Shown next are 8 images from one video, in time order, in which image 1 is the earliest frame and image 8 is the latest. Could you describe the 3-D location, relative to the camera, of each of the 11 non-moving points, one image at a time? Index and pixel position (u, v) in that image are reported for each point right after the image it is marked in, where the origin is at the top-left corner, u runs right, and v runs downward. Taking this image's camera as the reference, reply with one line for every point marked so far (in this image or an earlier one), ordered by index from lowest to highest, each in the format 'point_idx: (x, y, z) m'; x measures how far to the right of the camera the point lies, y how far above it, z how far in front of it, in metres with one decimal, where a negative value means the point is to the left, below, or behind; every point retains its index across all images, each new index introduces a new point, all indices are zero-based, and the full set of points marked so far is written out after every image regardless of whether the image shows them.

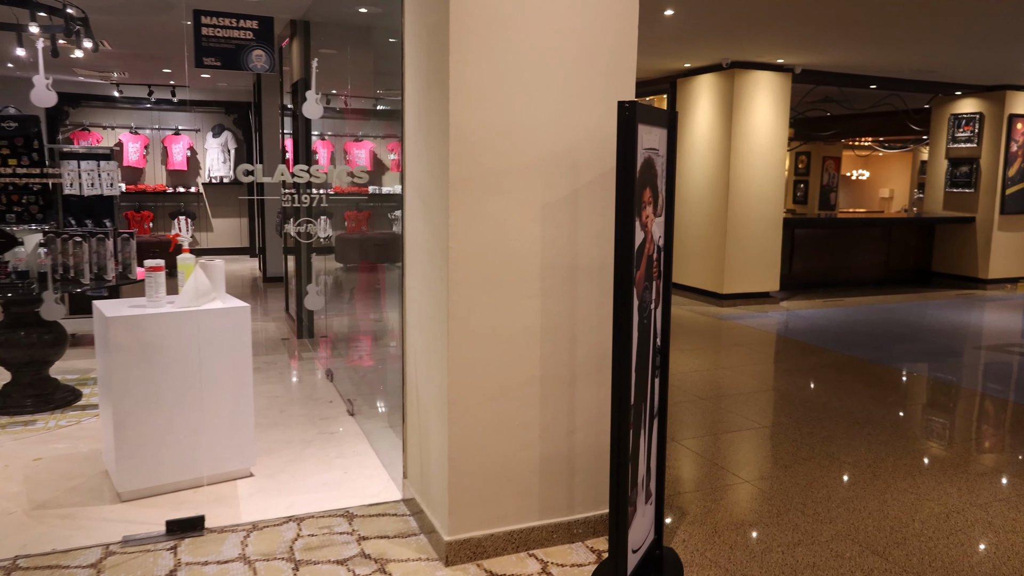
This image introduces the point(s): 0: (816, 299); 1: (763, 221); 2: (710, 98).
0: (+3.3, -0.1, +9.1) m
1: (+2.5, +0.7, +8.4) m
2: (+2.0, +1.9, +8.5) m
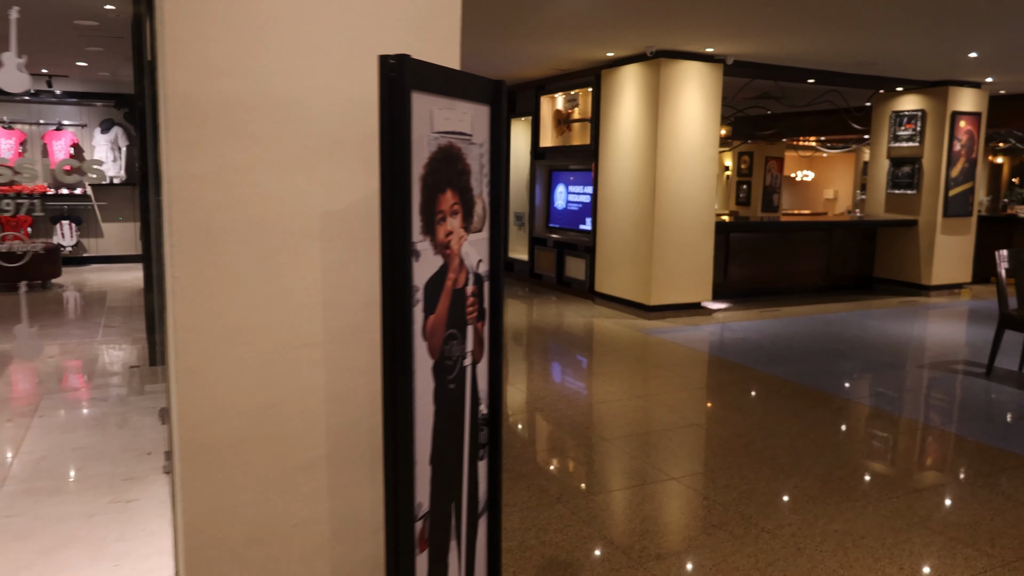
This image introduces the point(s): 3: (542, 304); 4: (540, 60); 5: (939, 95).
0: (+2.4, -0.2, +8.4) m
1: (+1.6, +0.6, +7.7) m
2: (+1.1, +1.8, +7.7) m
3: (+0.4, -0.2, +9.1) m
4: (+0.3, +2.3, +8.5) m
5: (+4.5, +2.1, +8.9) m
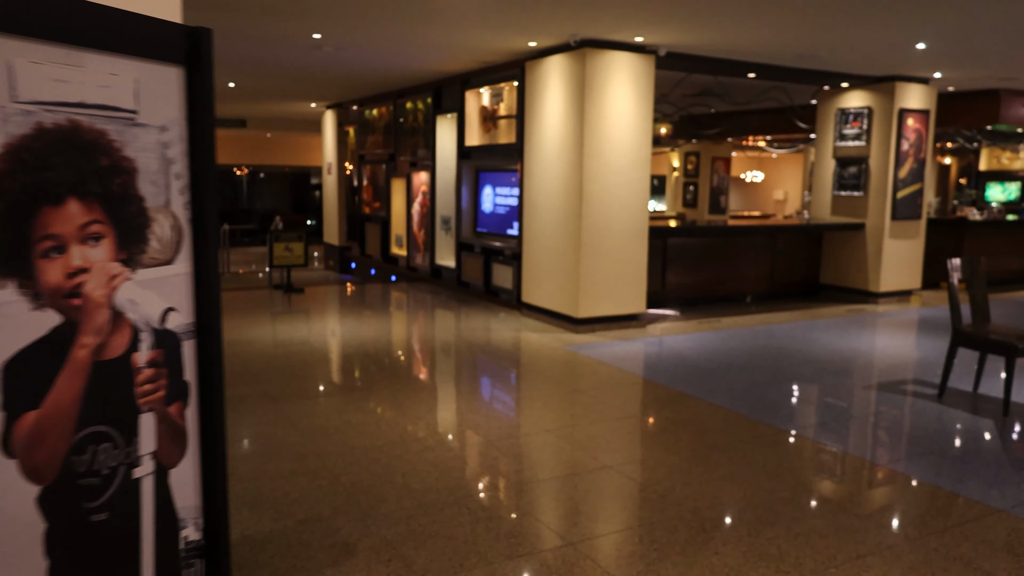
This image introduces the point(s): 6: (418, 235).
0: (+1.7, -0.3, +7.8) m
1: (+0.9, +0.5, +7.1) m
2: (+0.4, +1.7, +7.1) m
3: (-0.4, -0.3, +8.4) m
4: (-0.5, +2.2, +7.8) m
5: (+3.7, +2.0, +8.4) m
6: (-1.2, +0.7, +10.5) m
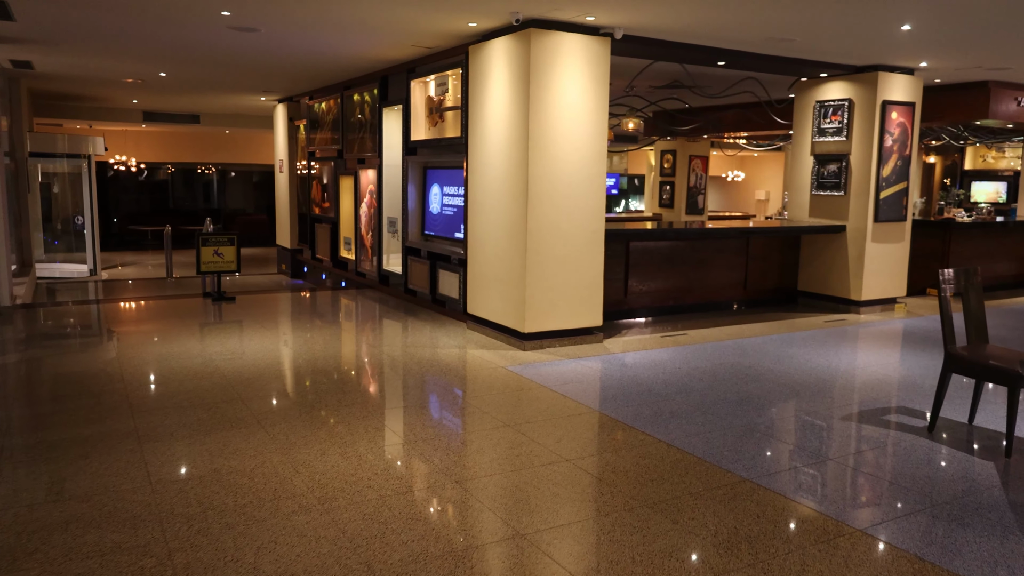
0: (+1.2, -0.4, +7.1) m
1: (+0.5, +0.4, +6.3) m
2: (-0.1, +1.6, +6.3) m
3: (-0.9, -0.4, +7.6) m
4: (-1.0, +2.1, +7.0) m
5: (+3.3, +1.9, +7.7) m
6: (-1.7, +0.6, +9.7) m
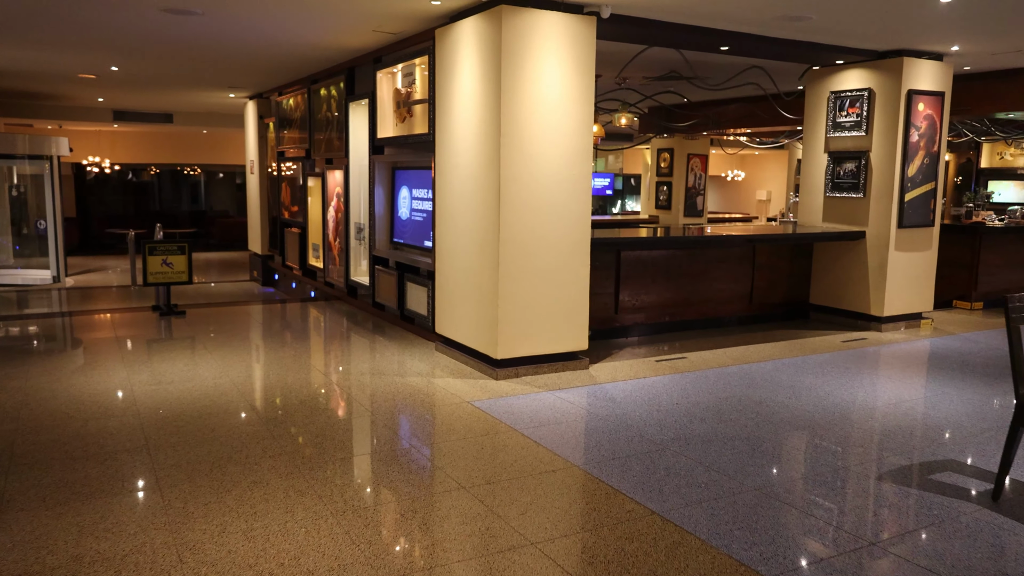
0: (+1.0, -0.5, +6.2) m
1: (+0.3, +0.3, +5.5) m
2: (-0.2, +1.5, +5.5) m
3: (-1.1, -0.5, +6.7) m
4: (-1.1, +2.0, +6.2) m
5: (+3.1, +1.8, +6.8) m
6: (-1.9, +0.5, +8.9) m
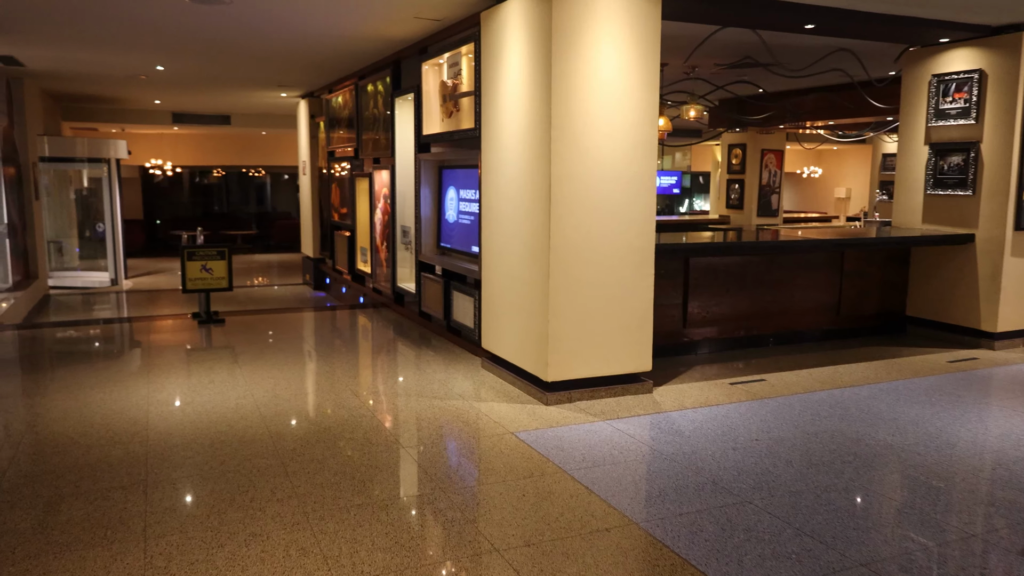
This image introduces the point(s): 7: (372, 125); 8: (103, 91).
0: (+1.4, -0.6, +5.5) m
1: (+0.6, +0.2, +4.8) m
2: (+0.1, +1.4, +4.8) m
3: (-0.7, -0.6, +6.2) m
4: (-0.8, +1.9, +5.6) m
5: (+3.5, +1.7, +6.0) m
6: (-1.3, +0.4, +8.4) m
7: (-1.4, +1.7, +8.5) m
8: (-5.7, +2.7, +11.6) m
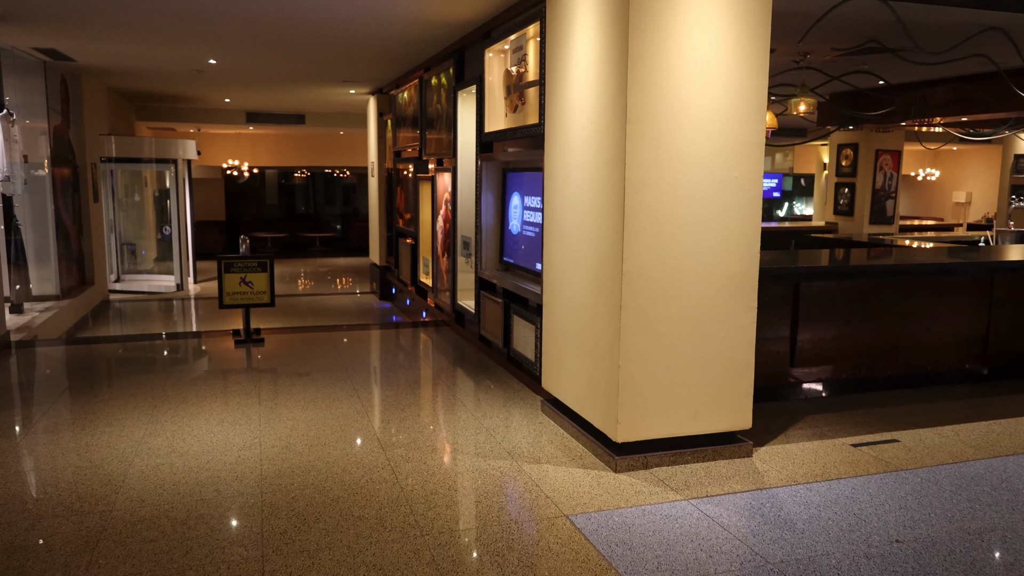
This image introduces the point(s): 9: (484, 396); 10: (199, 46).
0: (+1.7, -0.7, +4.4) m
1: (+0.9, 0.0, +3.8) m
2: (+0.4, +1.3, +3.9) m
3: (-0.2, -0.7, +5.3) m
4: (-0.4, +1.8, +4.7) m
5: (+3.9, +1.5, +4.6) m
6: (-0.6, +0.3, +7.5) m
7: (-0.7, +1.5, +7.7) m
8: (-4.6, +2.7, +11.2) m
9: (-0.2, -0.7, +5.3) m
10: (-2.9, +2.3, +7.8) m
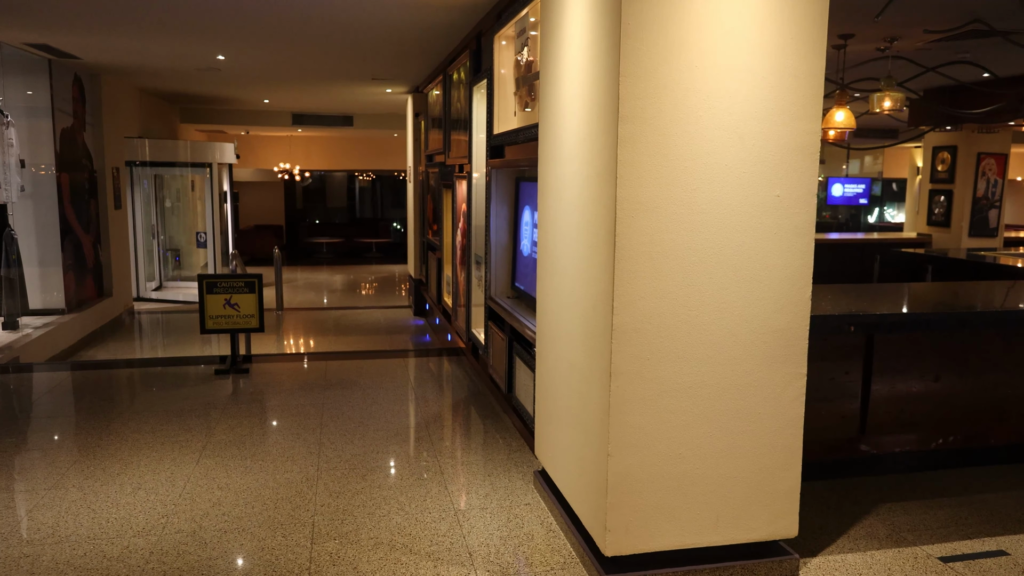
0: (+1.6, -1.0, +3.3) m
1: (+0.7, -0.2, +2.7) m
2: (+0.3, +1.1, +2.9) m
3: (-0.2, -0.9, +4.4) m
4: (-0.4, +1.6, +3.8) m
5: (+3.8, +1.2, +3.3) m
6: (-0.4, +0.1, +6.6) m
7: (-0.4, +1.3, +6.8) m
8: (-3.9, +2.5, +10.7) m
9: (-0.2, -0.9, +4.4) m
10: (-2.6, +2.1, +7.1) m
